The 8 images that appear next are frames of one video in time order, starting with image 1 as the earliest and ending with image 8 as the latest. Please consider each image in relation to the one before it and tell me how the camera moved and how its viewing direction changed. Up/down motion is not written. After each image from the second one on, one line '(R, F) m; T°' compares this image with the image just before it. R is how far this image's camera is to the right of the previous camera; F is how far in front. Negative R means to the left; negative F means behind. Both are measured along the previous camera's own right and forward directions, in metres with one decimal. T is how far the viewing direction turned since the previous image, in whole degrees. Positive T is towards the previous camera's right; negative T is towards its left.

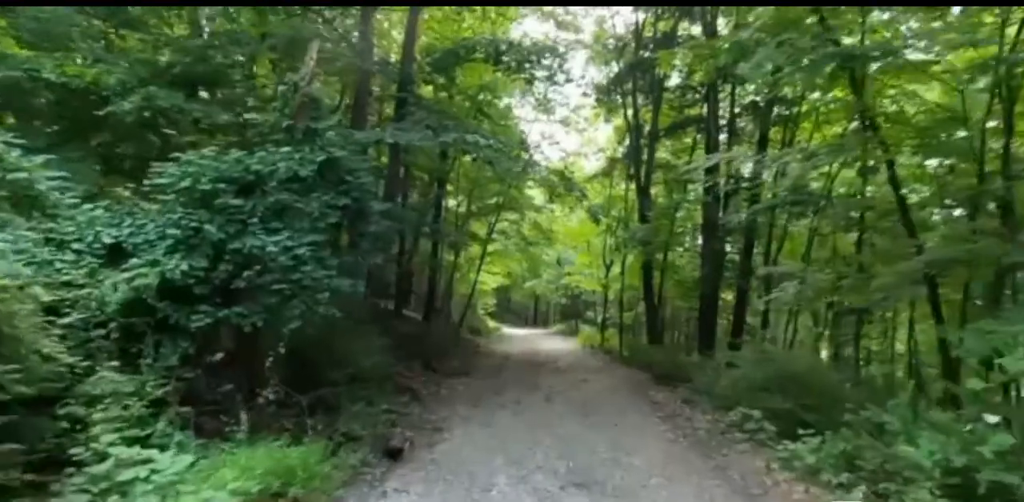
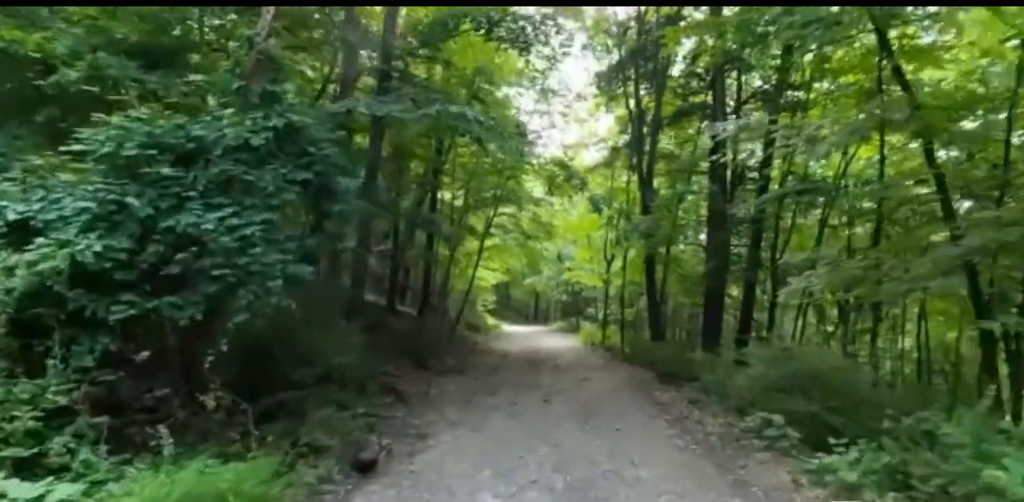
(+0.1, +0.8) m; 0°
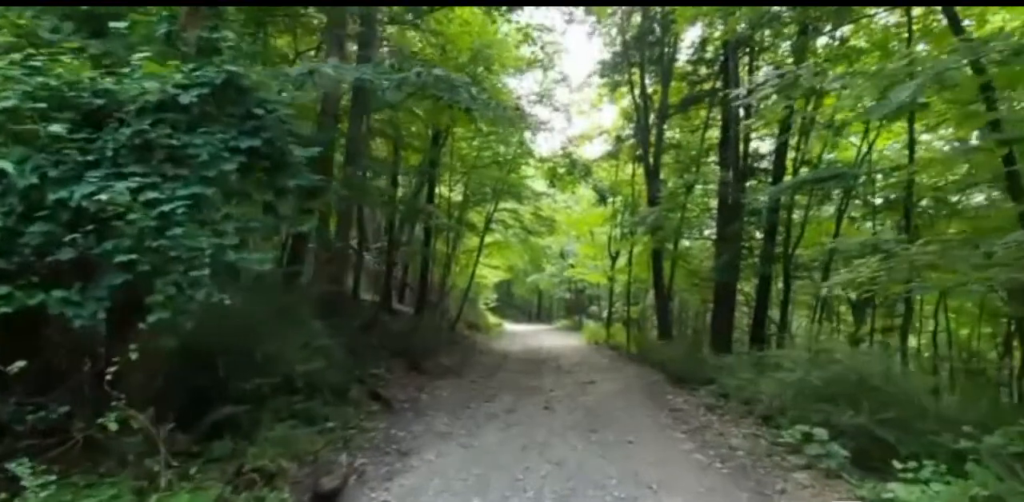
(+0.1, +0.9) m; 0°
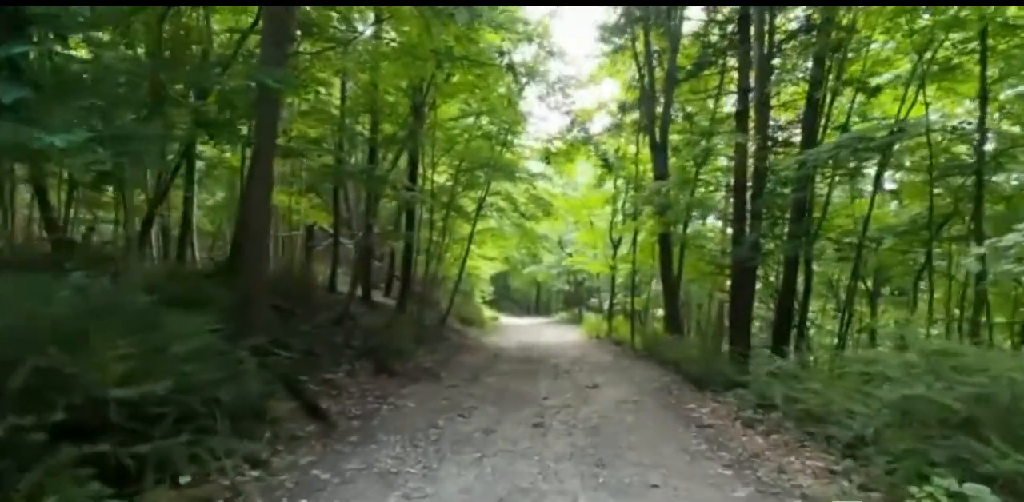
(+0.3, +2.1) m; 0°
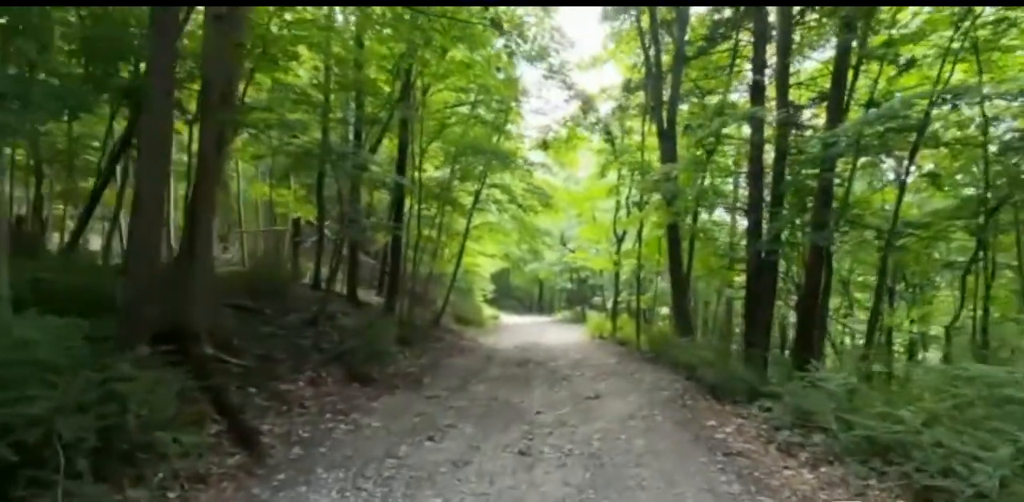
(+0.3, +1.4) m; 0°
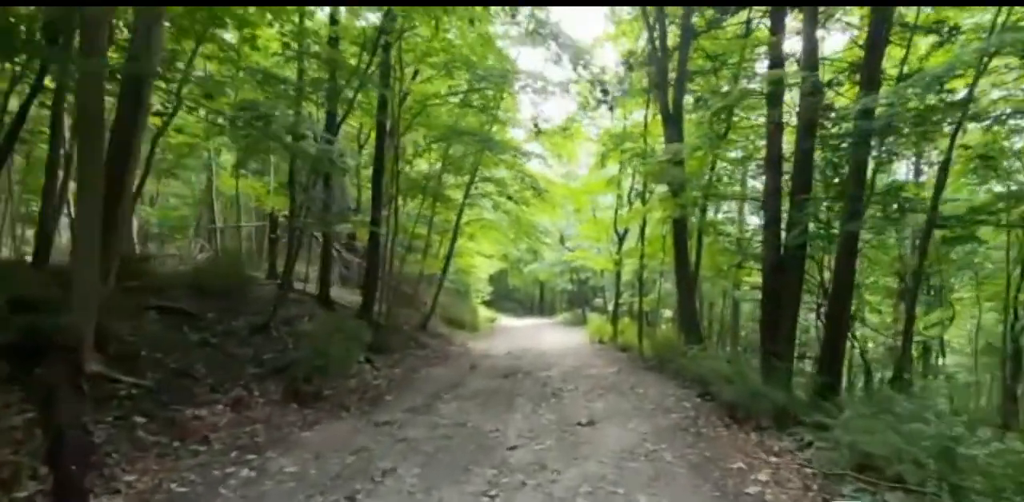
(+0.4, +1.7) m; 0°
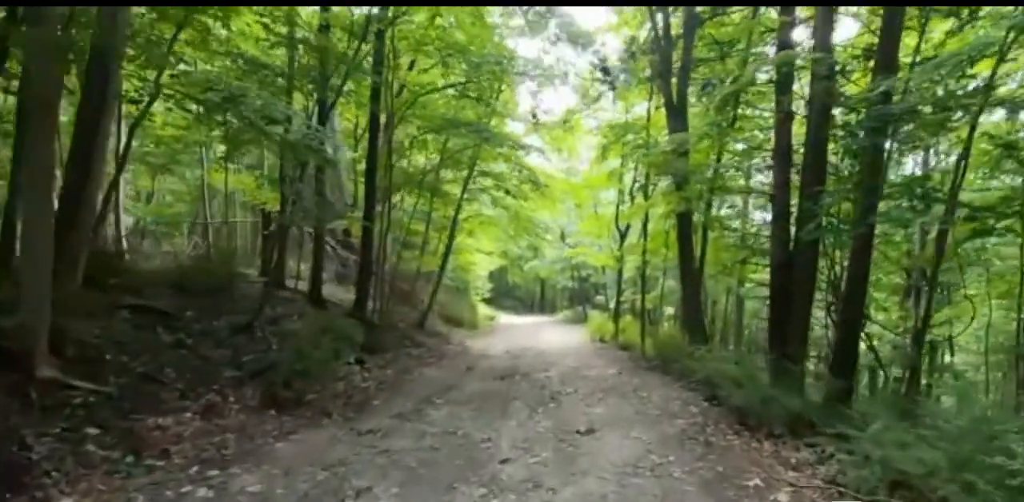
(+0.1, +0.6) m; 0°
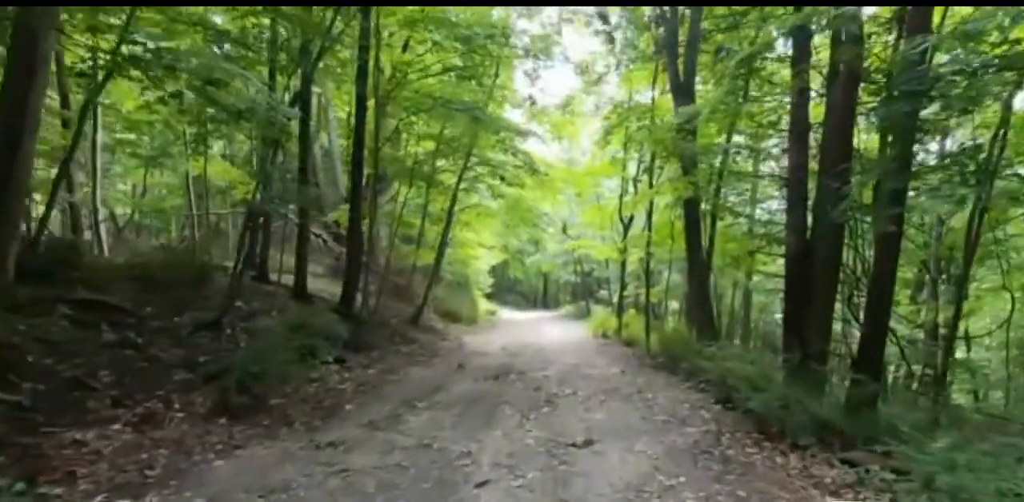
(+0.2, +0.9) m; 0°
